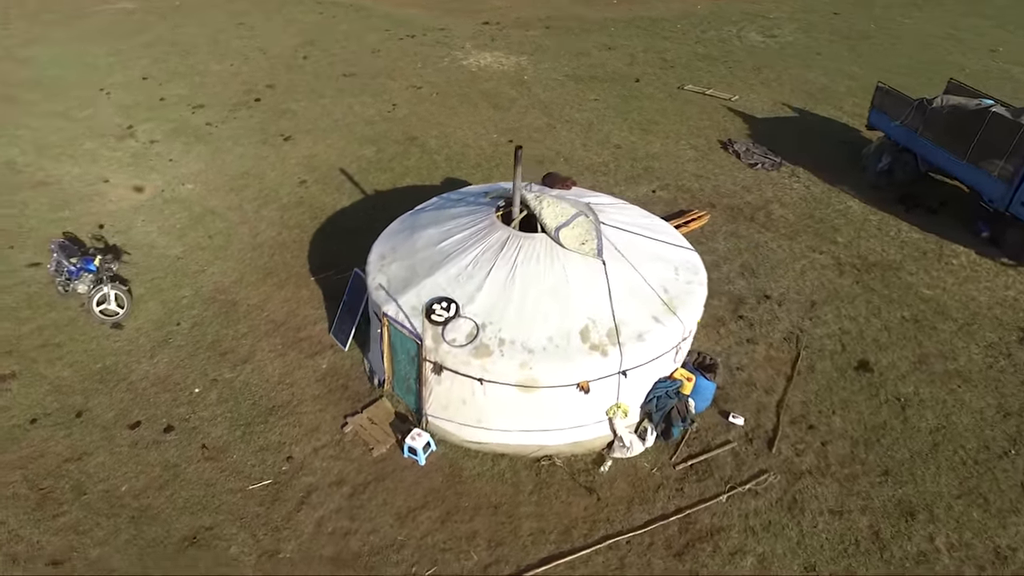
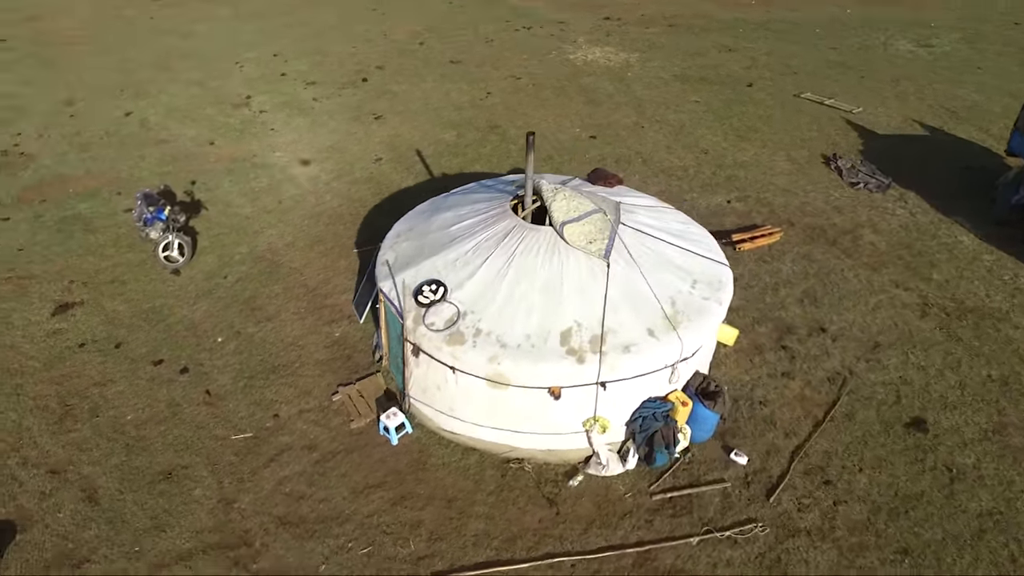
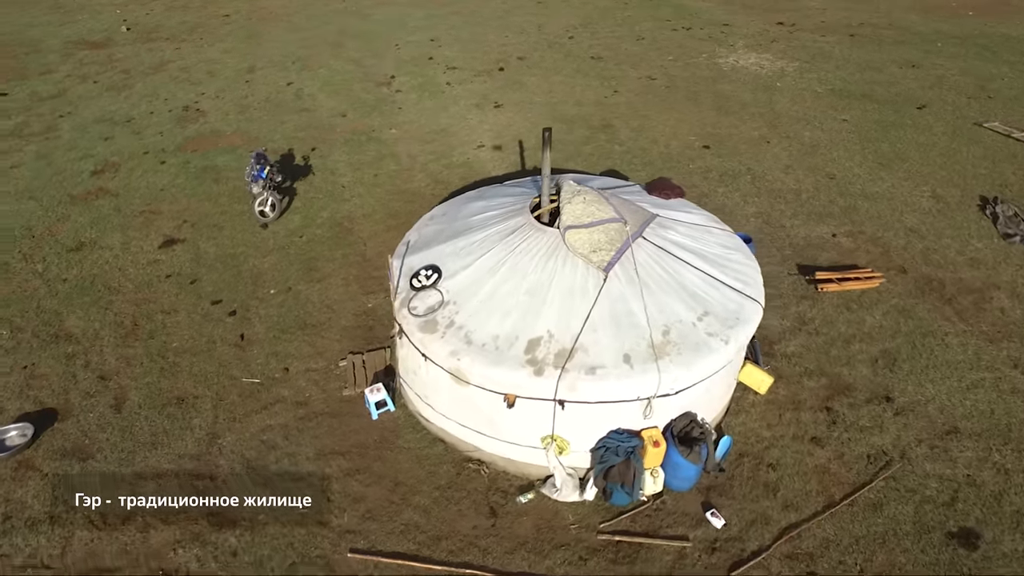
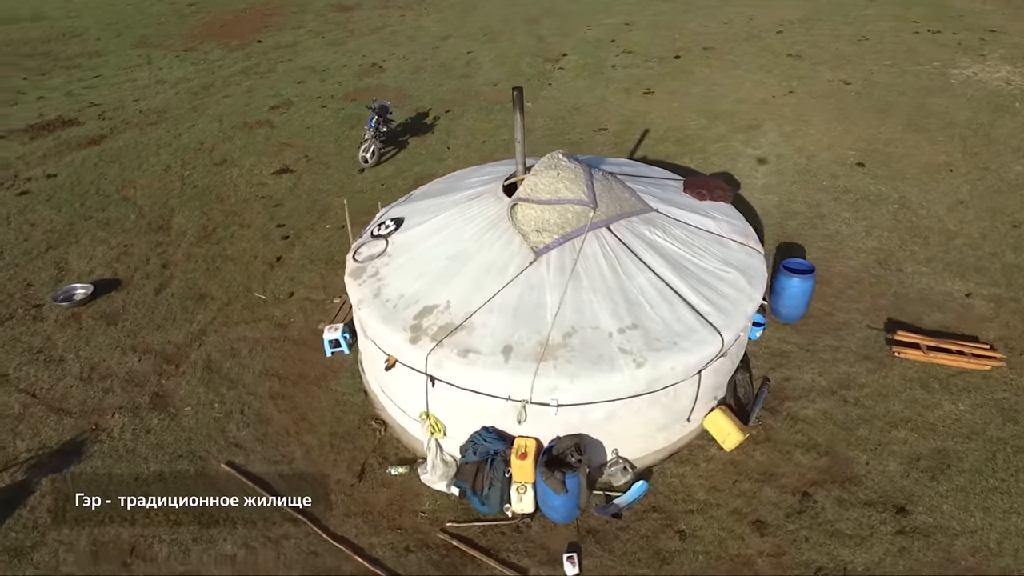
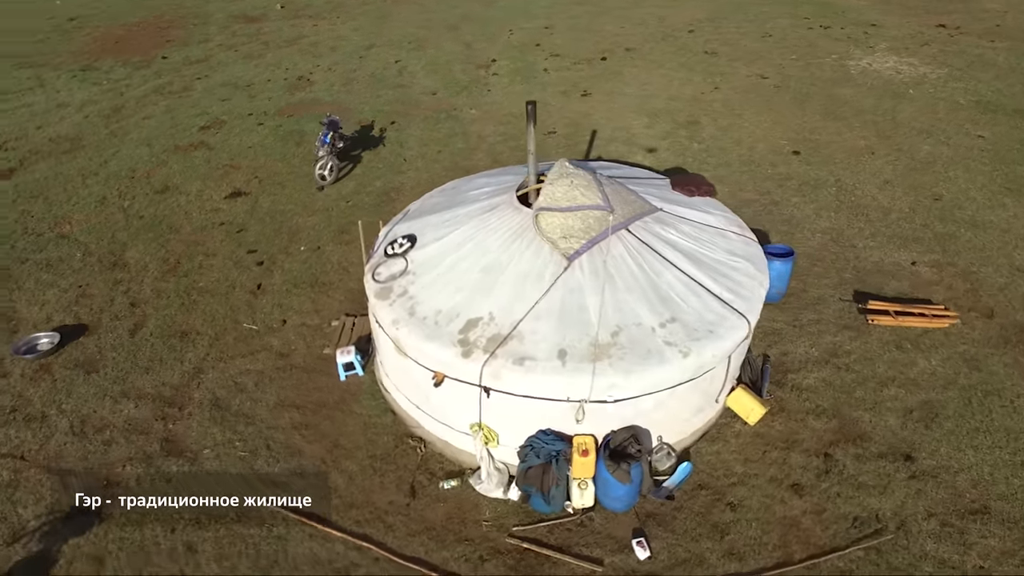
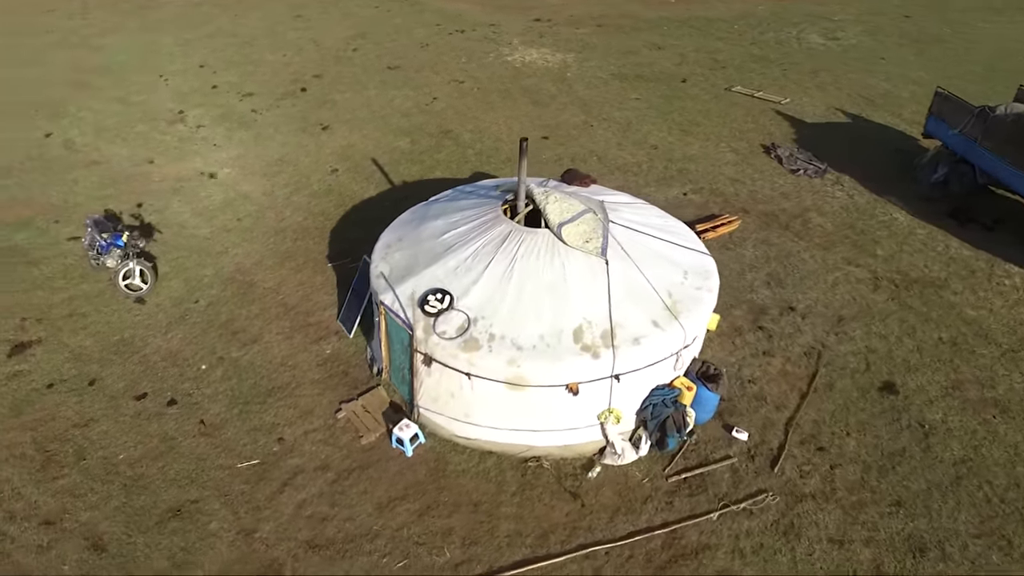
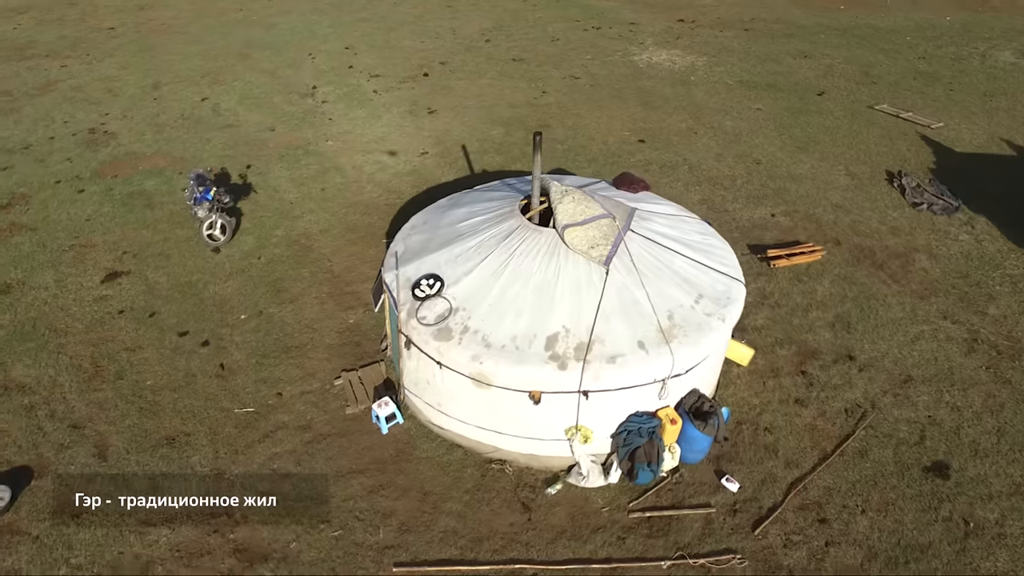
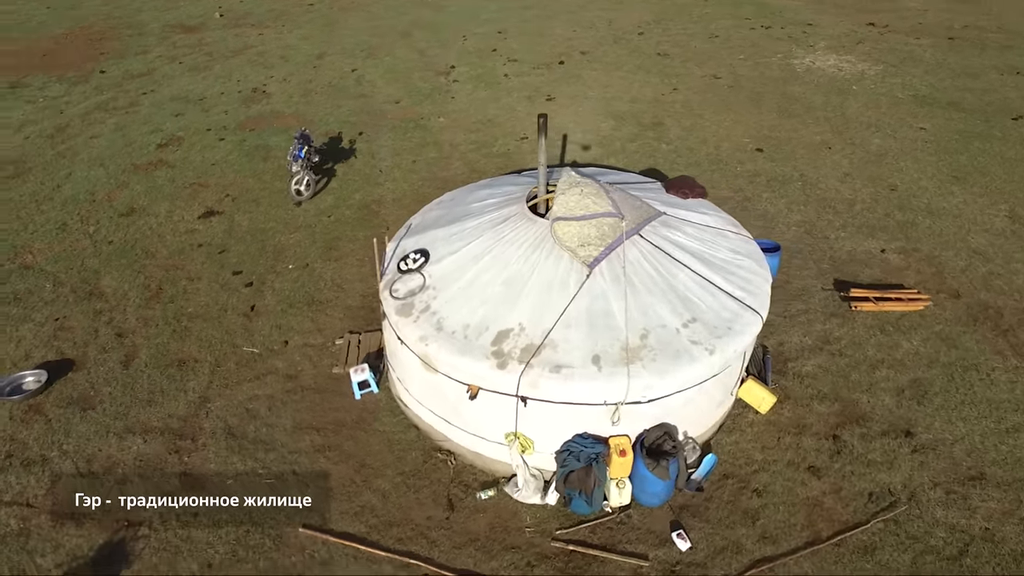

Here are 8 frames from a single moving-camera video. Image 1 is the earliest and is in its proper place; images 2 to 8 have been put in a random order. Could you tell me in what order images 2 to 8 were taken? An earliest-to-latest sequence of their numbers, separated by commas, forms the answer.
6, 2, 7, 3, 8, 5, 4
